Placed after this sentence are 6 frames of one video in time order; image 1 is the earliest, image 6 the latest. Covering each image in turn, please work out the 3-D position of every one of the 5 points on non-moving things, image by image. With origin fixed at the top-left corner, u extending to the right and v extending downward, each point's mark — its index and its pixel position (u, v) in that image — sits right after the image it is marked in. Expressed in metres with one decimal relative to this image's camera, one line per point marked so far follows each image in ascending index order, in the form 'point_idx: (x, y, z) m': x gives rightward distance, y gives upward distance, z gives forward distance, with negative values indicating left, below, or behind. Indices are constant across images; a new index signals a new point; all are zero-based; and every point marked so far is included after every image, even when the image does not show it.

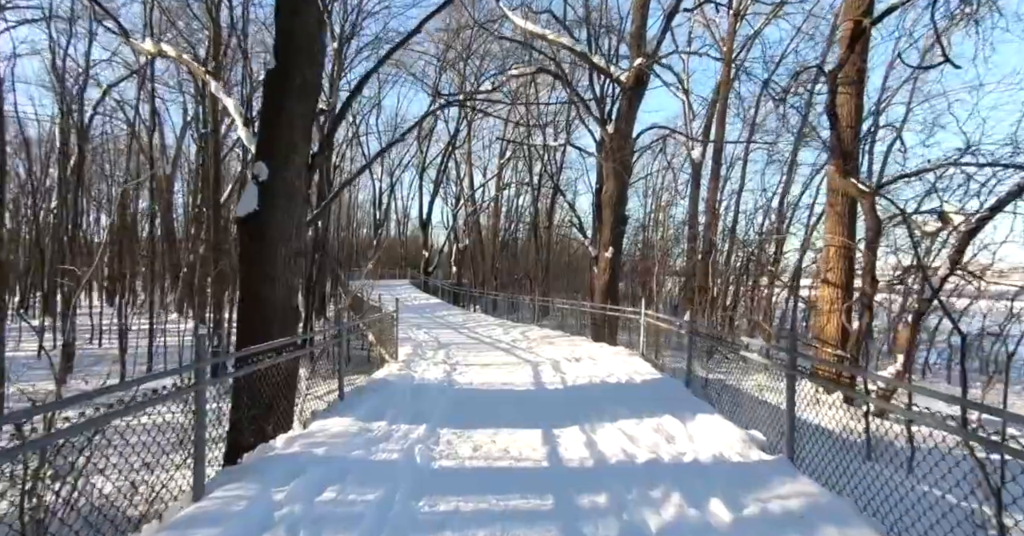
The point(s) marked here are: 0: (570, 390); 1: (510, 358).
0: (+0.8, -1.6, +6.3) m
1: (-0.1, -1.6, +8.5) m
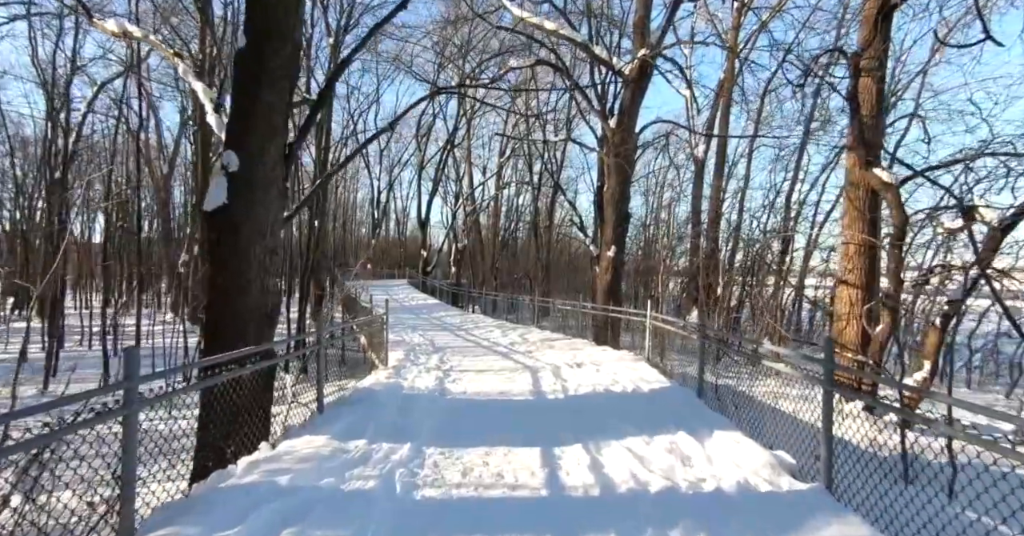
0: (+0.7, -1.6, +5.8) m
1: (-0.1, -1.6, +8.0) m
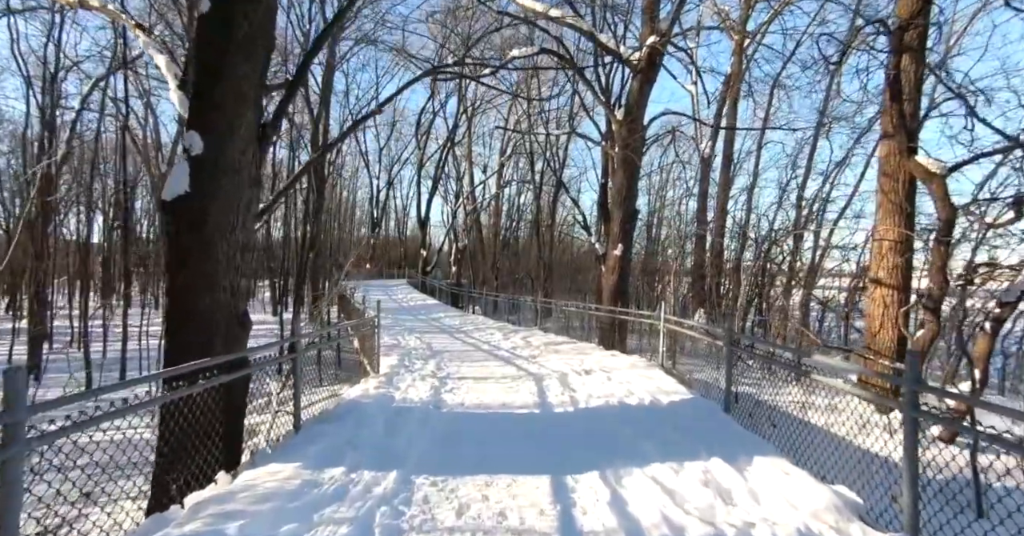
0: (+0.8, -1.6, +5.2) m
1: (0.0, -1.6, +7.4) m
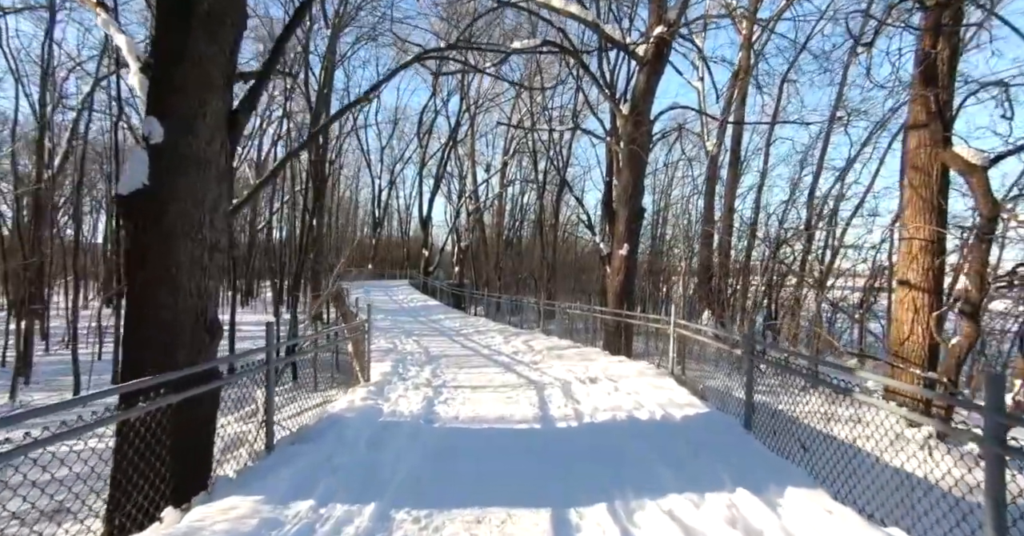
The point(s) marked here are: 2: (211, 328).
0: (+0.8, -1.6, +4.8) m
1: (0.0, -1.6, +7.0) m
2: (-2.6, -0.5, +4.1) m
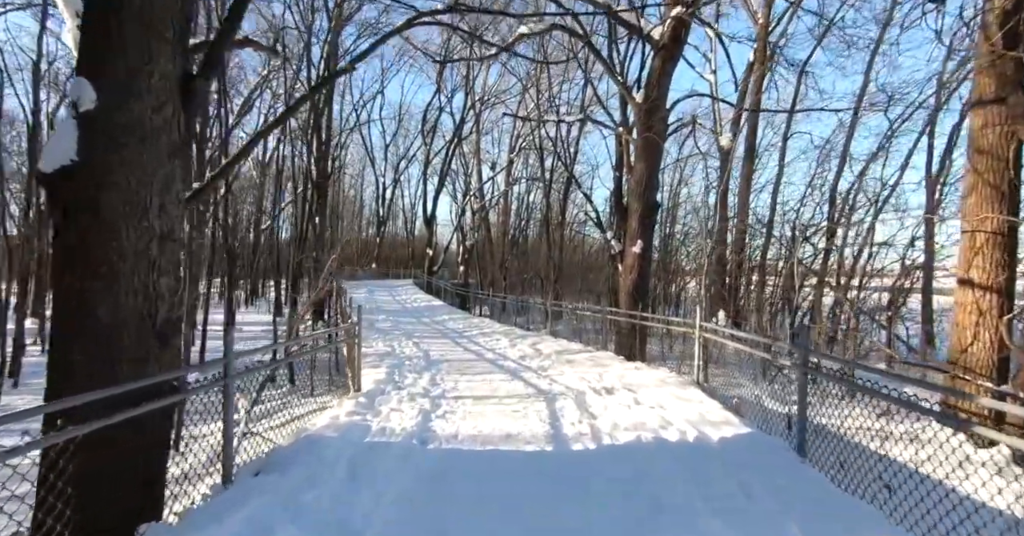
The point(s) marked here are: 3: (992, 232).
0: (+0.8, -1.6, +4.1) m
1: (0.0, -1.6, +6.3) m
2: (-2.5, -0.5, +3.4) m
3: (+5.1, +0.4, +5.0) m
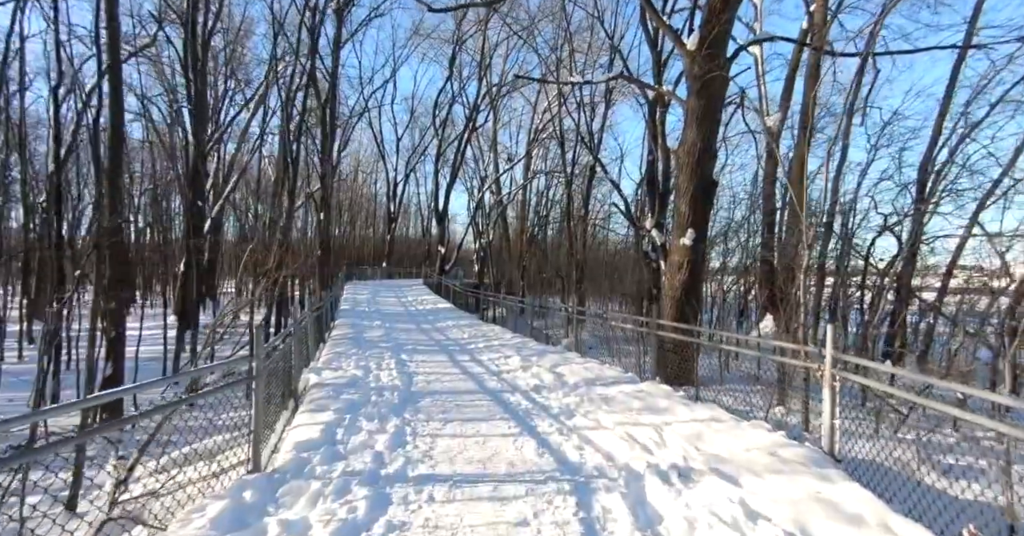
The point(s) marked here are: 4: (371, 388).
0: (+0.8, -1.5, +1.7) m
1: (+0.1, -1.5, +4.0) m
2: (-2.6, -0.4, +1.2) m
3: (+5.1, +0.4, +2.4) m
4: (-1.8, -1.6, +6.2) m
